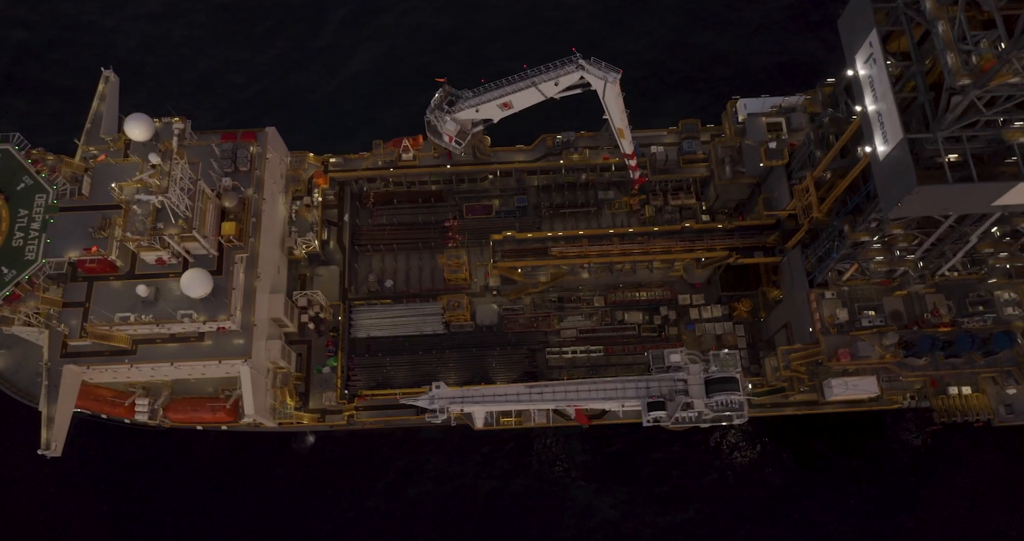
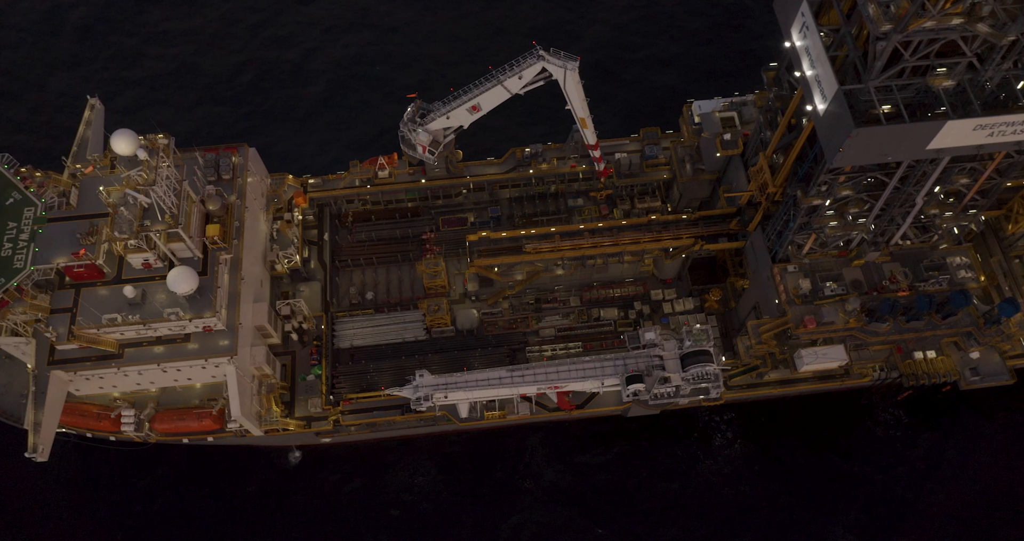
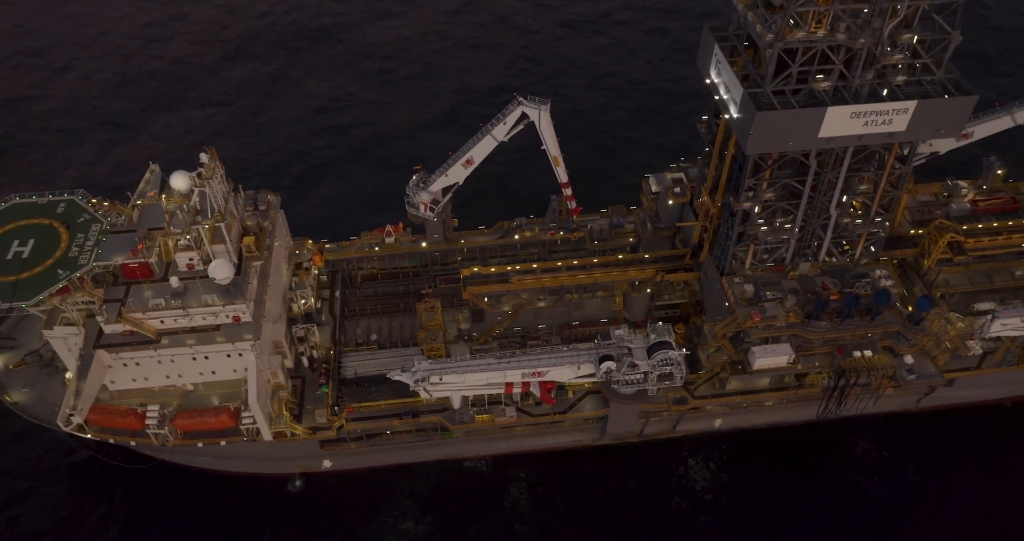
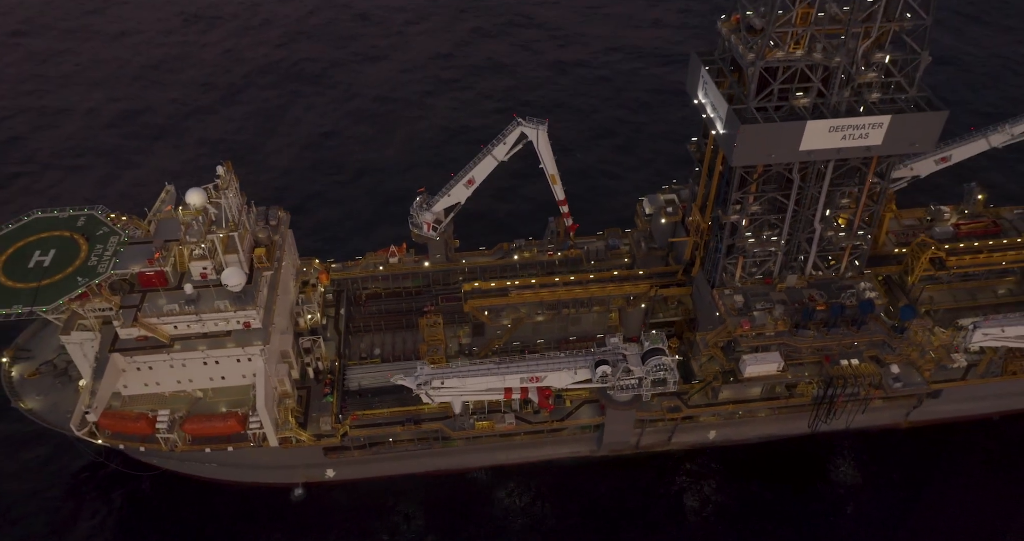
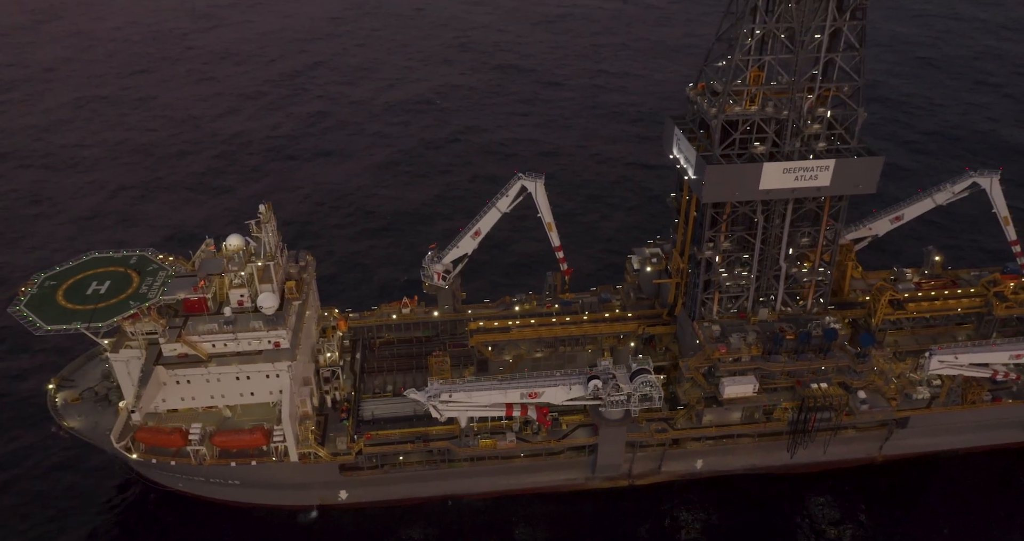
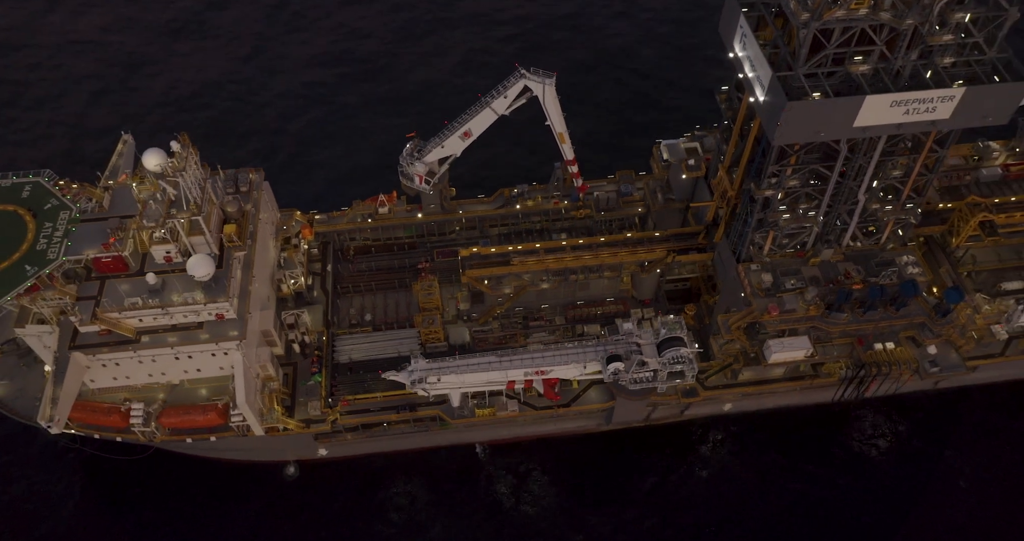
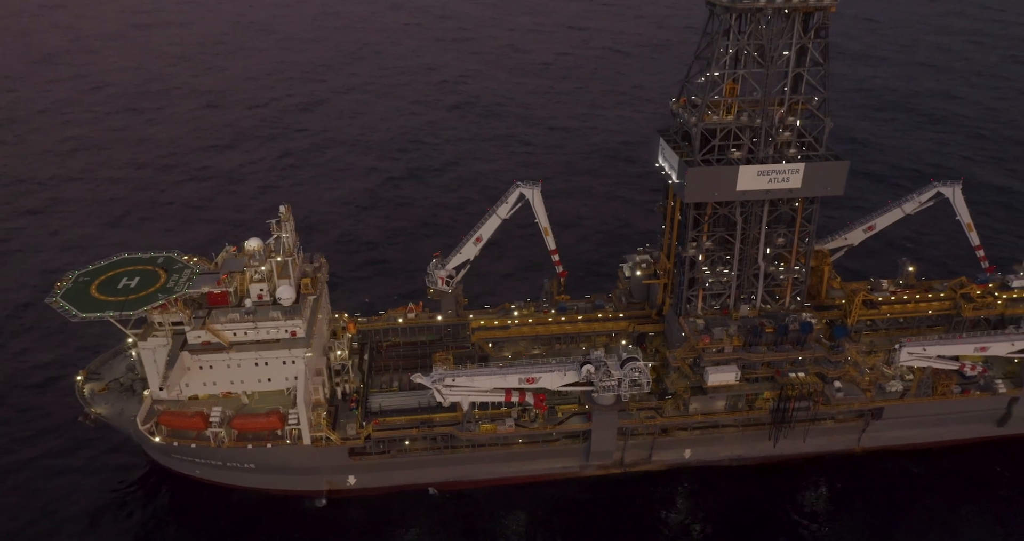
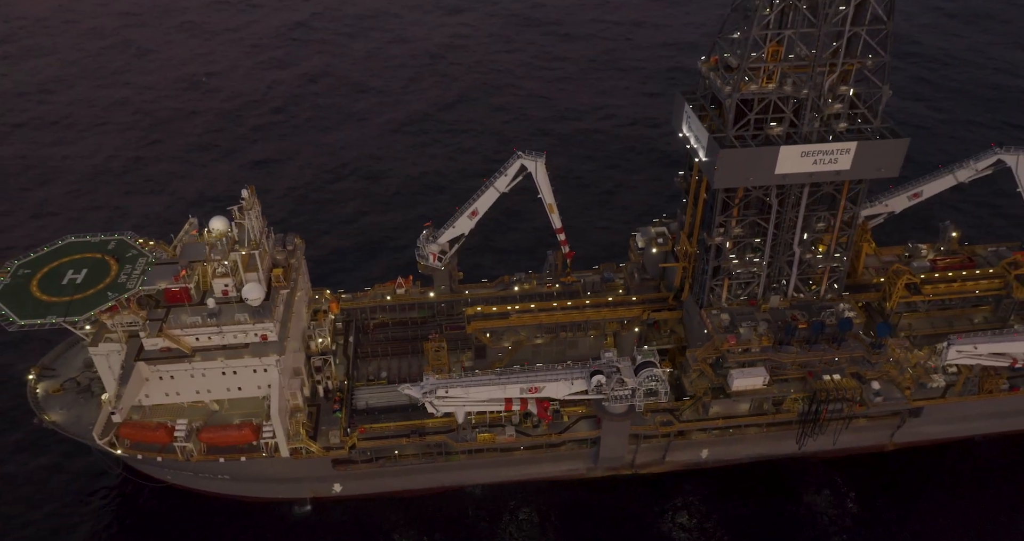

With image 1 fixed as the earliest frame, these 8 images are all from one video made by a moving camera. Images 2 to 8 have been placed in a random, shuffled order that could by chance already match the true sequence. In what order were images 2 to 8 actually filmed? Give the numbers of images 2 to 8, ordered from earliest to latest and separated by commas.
2, 6, 3, 4, 8, 5, 7
